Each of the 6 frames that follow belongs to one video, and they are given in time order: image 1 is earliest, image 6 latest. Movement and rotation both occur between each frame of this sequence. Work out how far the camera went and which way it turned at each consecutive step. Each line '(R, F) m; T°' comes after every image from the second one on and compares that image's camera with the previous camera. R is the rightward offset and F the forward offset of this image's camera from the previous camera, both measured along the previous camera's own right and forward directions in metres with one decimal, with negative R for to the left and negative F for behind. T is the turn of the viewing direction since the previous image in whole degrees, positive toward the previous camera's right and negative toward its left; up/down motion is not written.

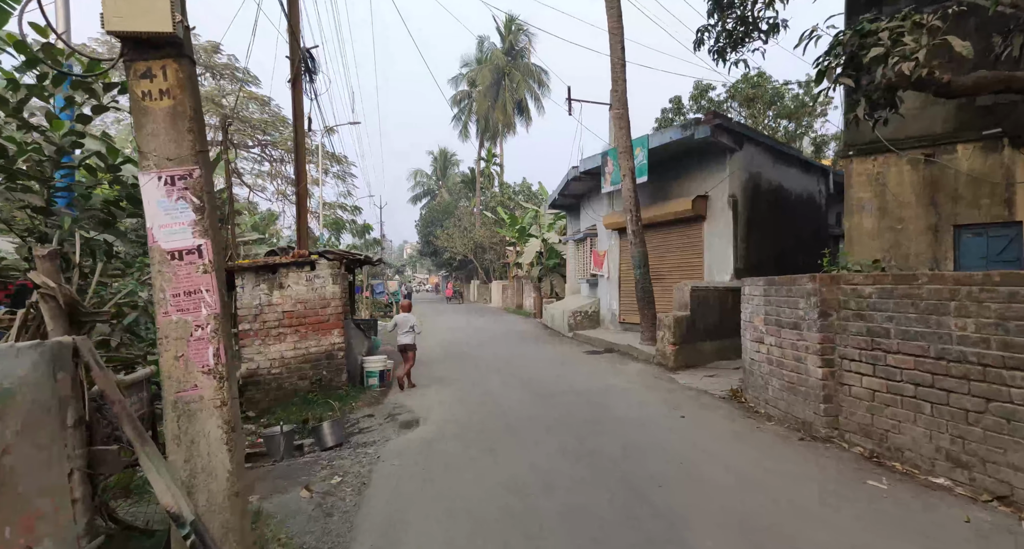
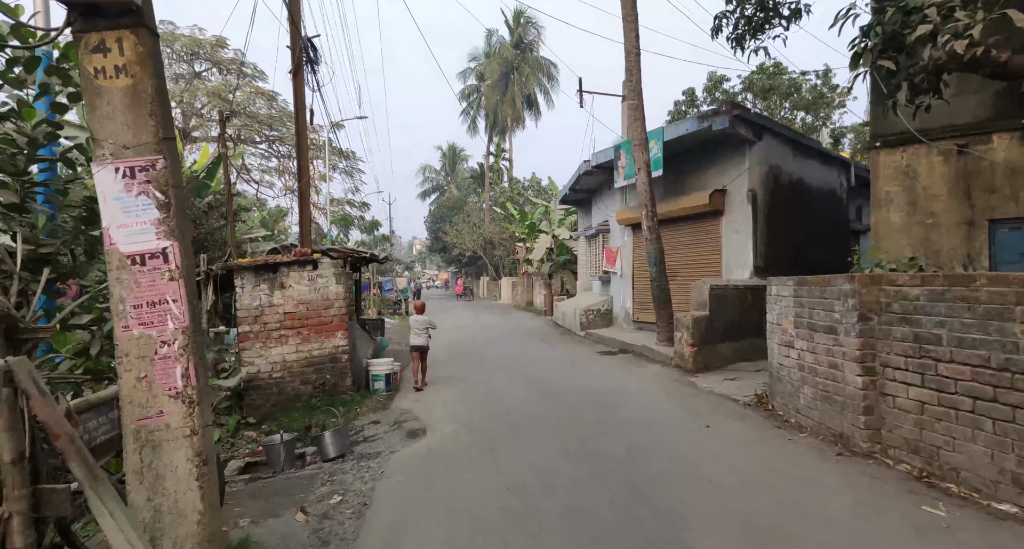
(0.0, +0.3) m; -1°
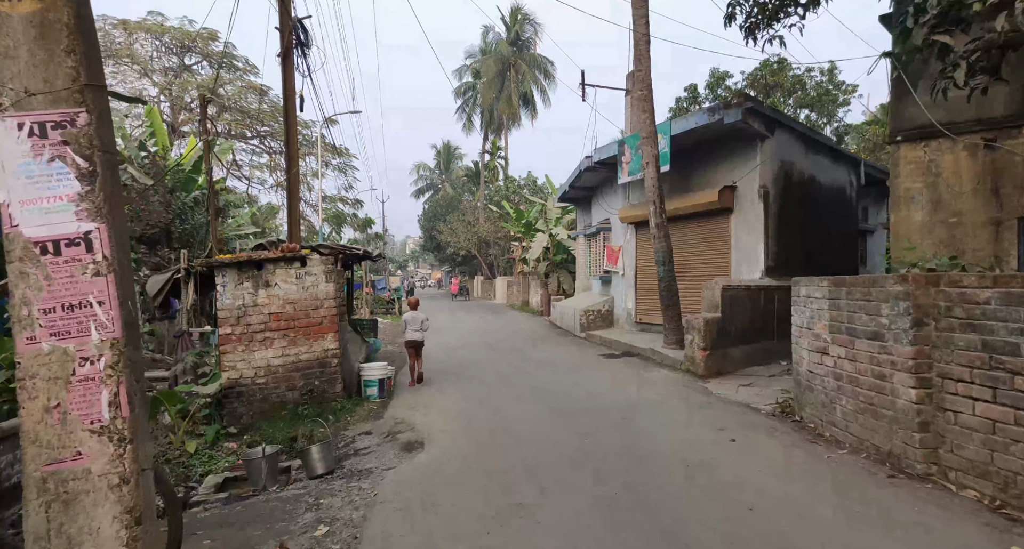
(-0.1, +0.5) m; +1°
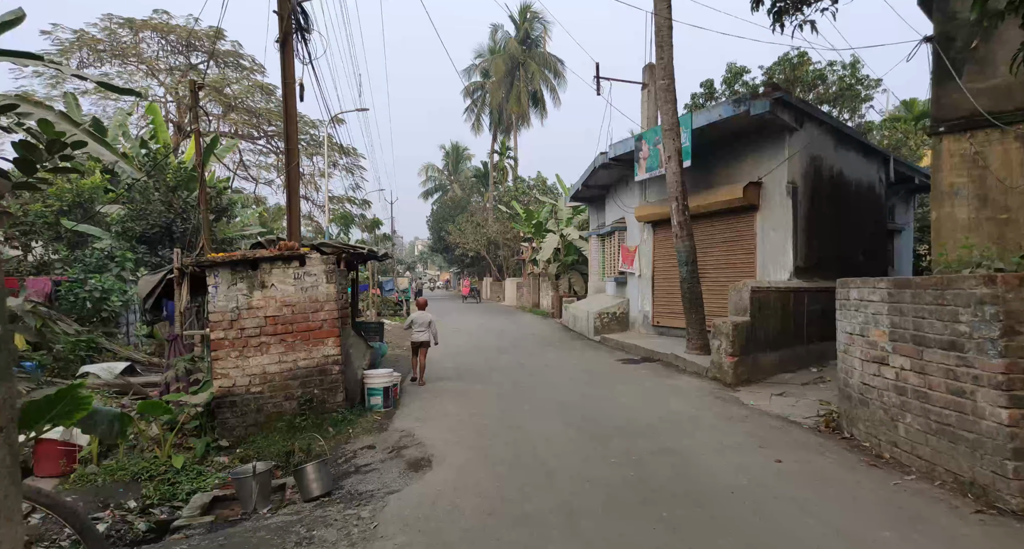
(-0.1, +0.5) m; -1°
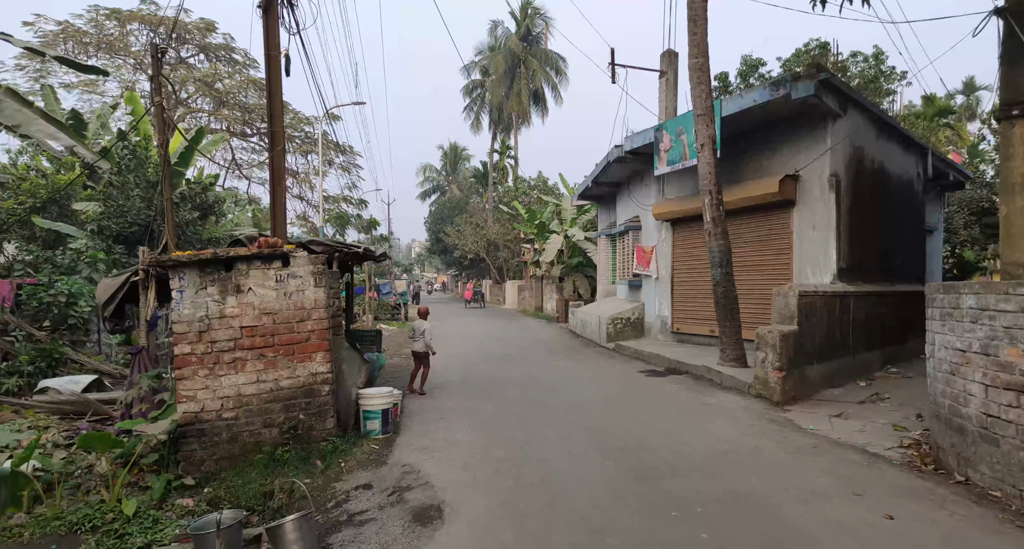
(-0.3, +0.9) m; 0°
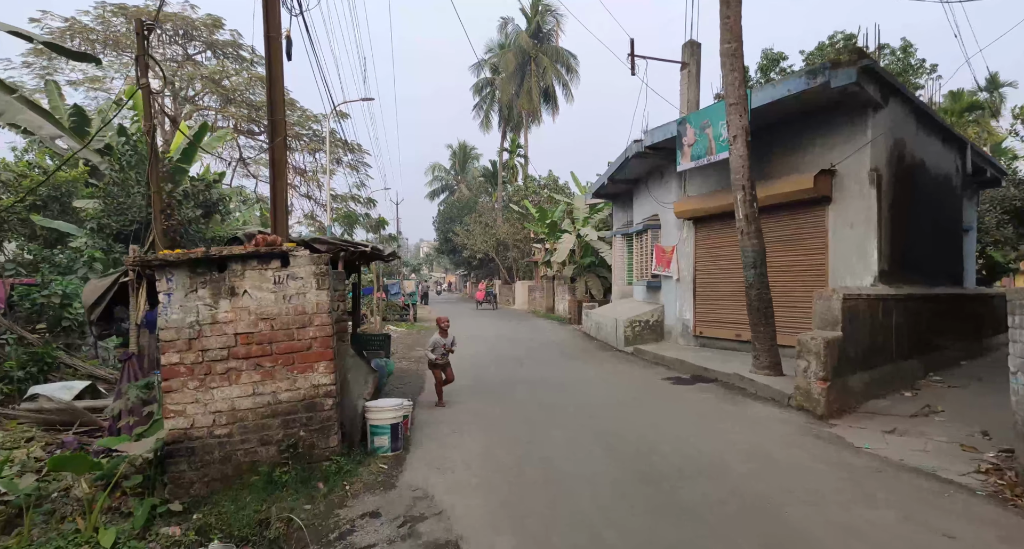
(-0.1, +0.5) m; -1°
